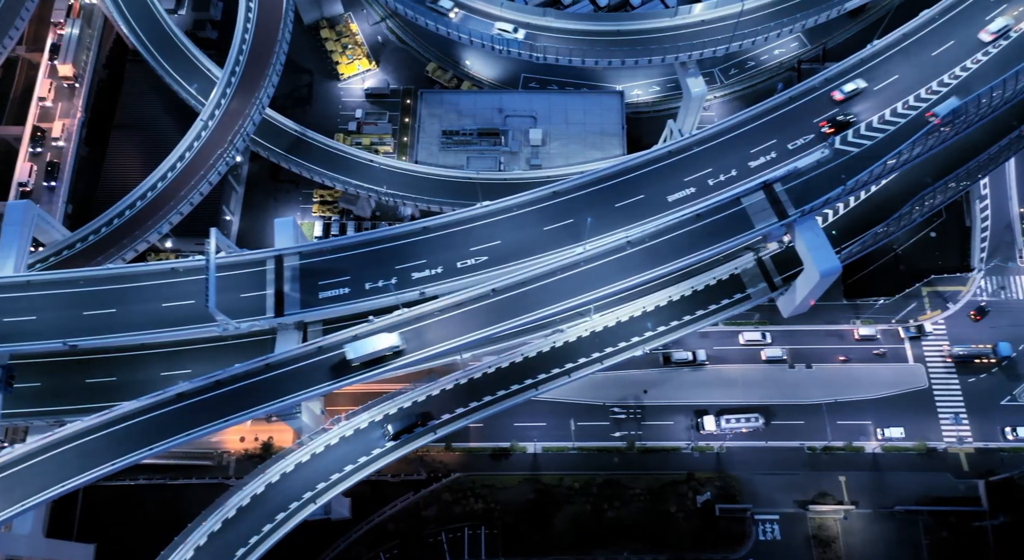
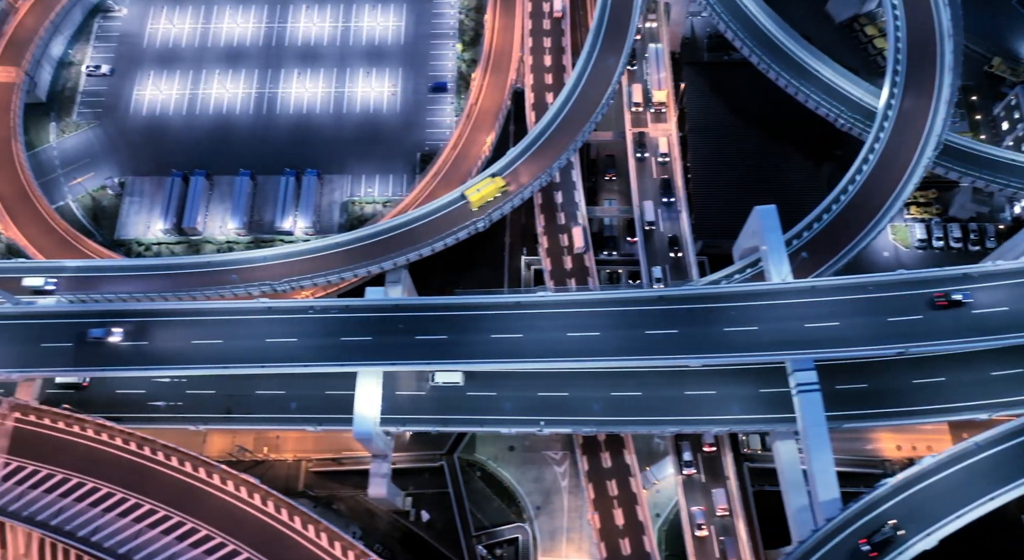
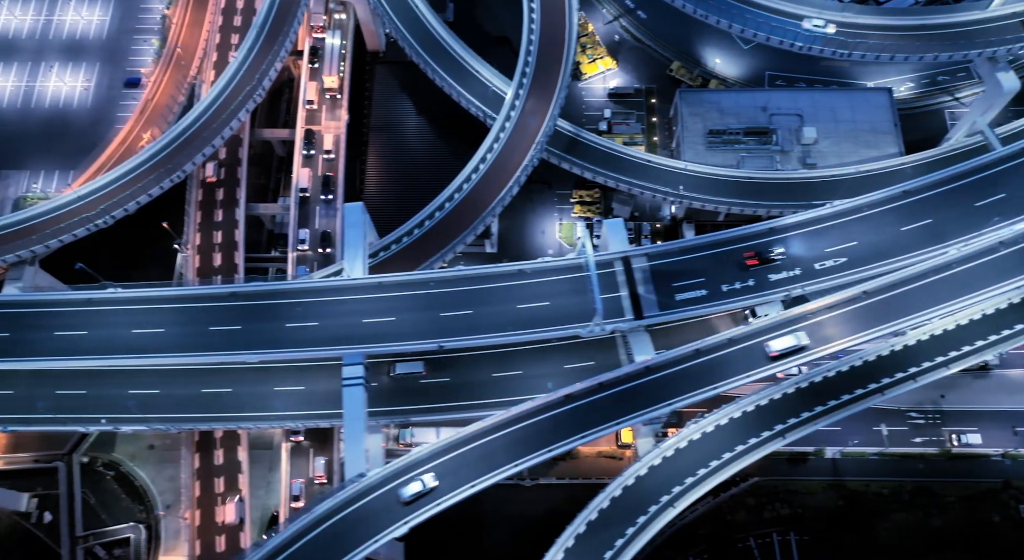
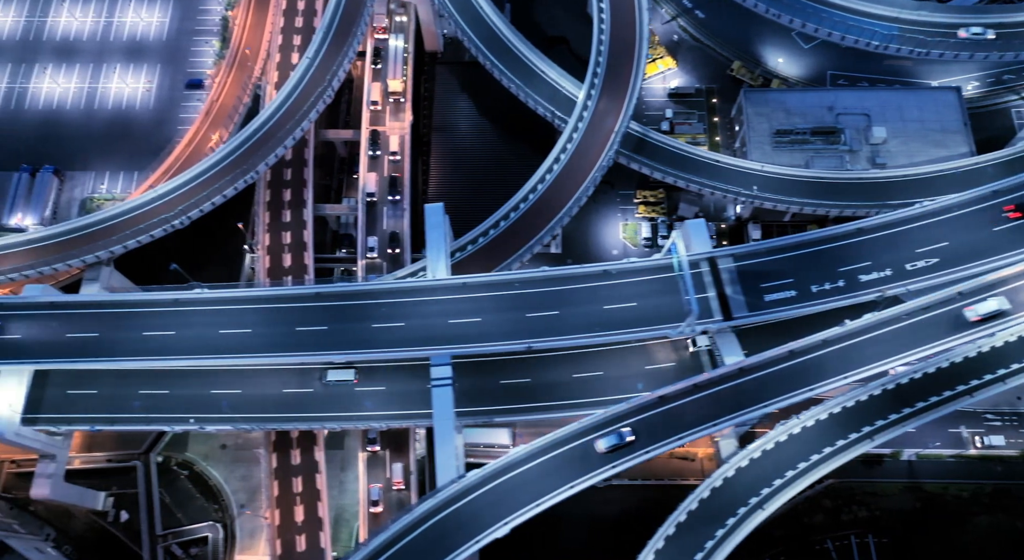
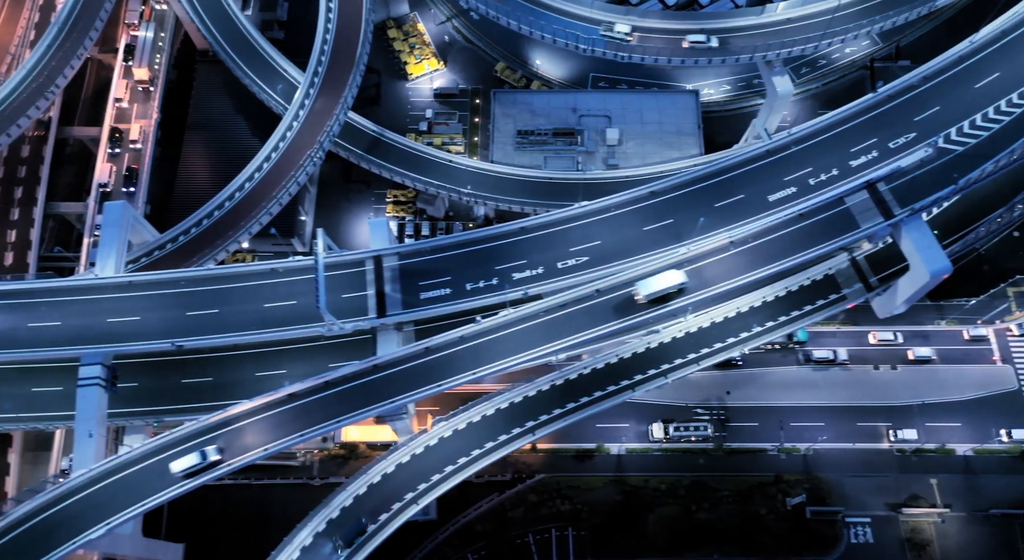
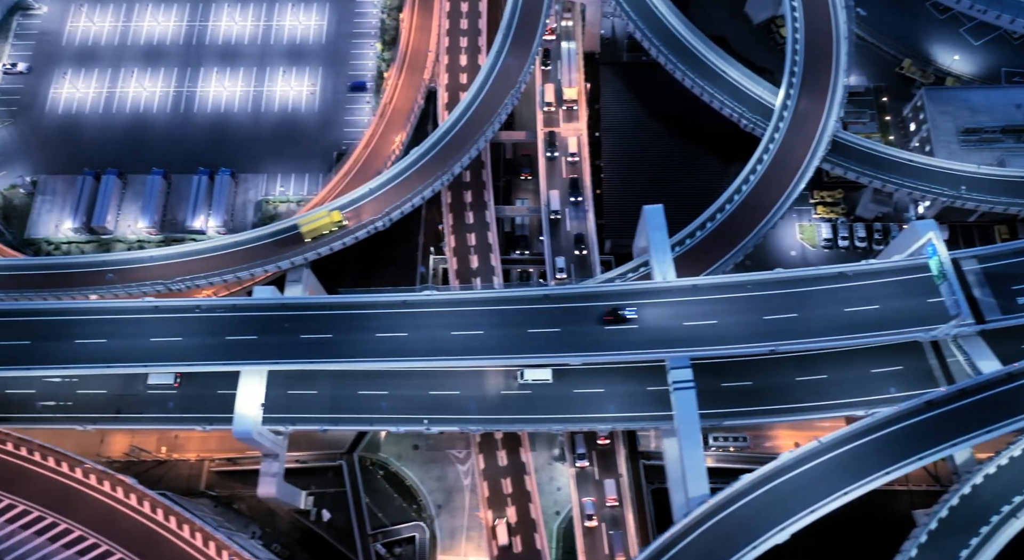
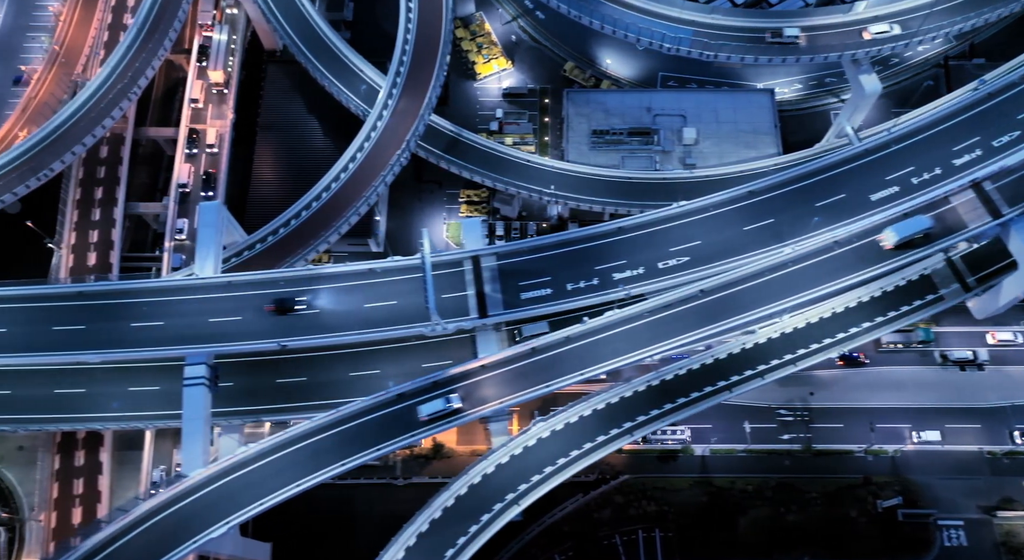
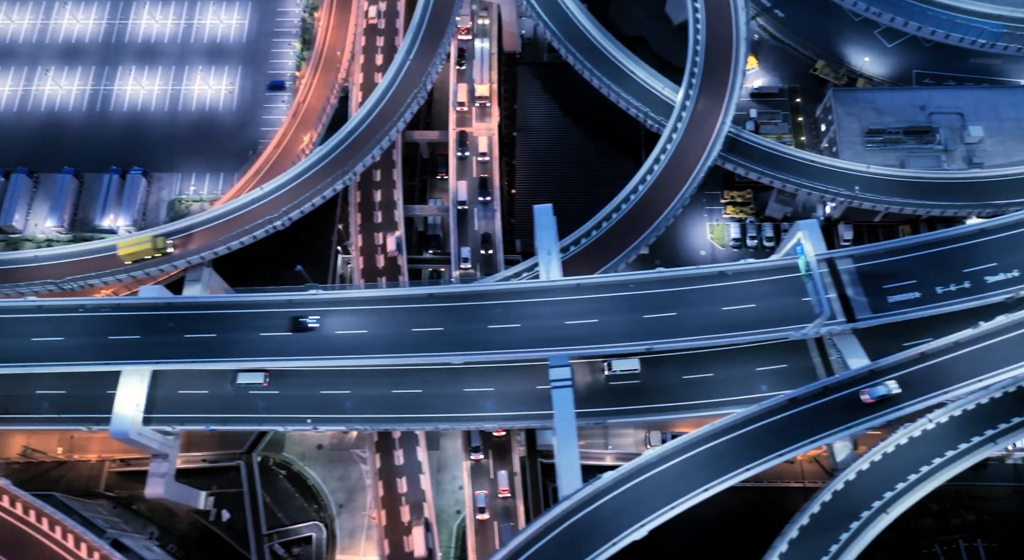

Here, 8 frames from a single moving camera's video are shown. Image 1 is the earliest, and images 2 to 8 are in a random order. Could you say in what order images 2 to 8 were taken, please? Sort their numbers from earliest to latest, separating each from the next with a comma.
5, 7, 3, 4, 8, 6, 2
